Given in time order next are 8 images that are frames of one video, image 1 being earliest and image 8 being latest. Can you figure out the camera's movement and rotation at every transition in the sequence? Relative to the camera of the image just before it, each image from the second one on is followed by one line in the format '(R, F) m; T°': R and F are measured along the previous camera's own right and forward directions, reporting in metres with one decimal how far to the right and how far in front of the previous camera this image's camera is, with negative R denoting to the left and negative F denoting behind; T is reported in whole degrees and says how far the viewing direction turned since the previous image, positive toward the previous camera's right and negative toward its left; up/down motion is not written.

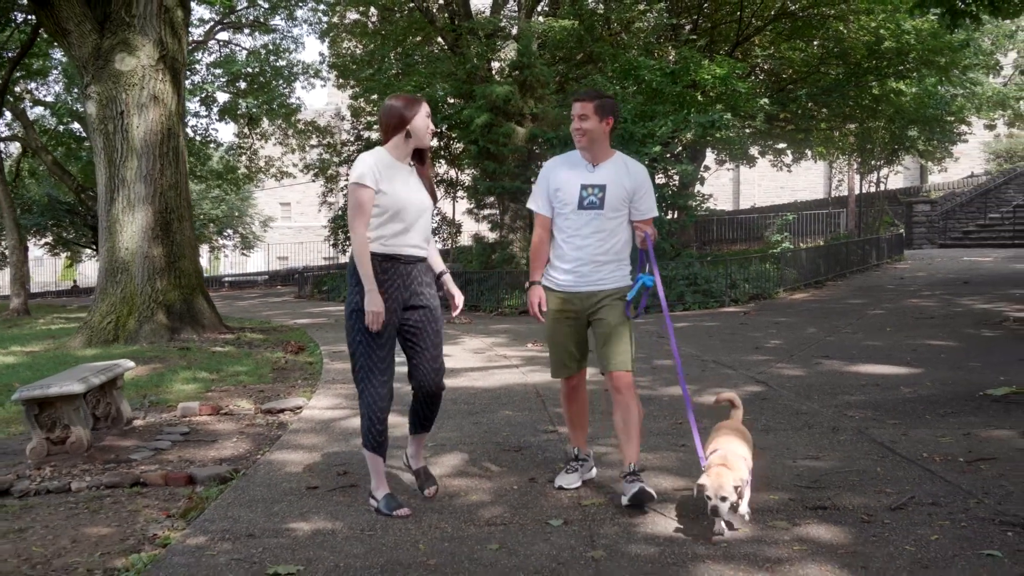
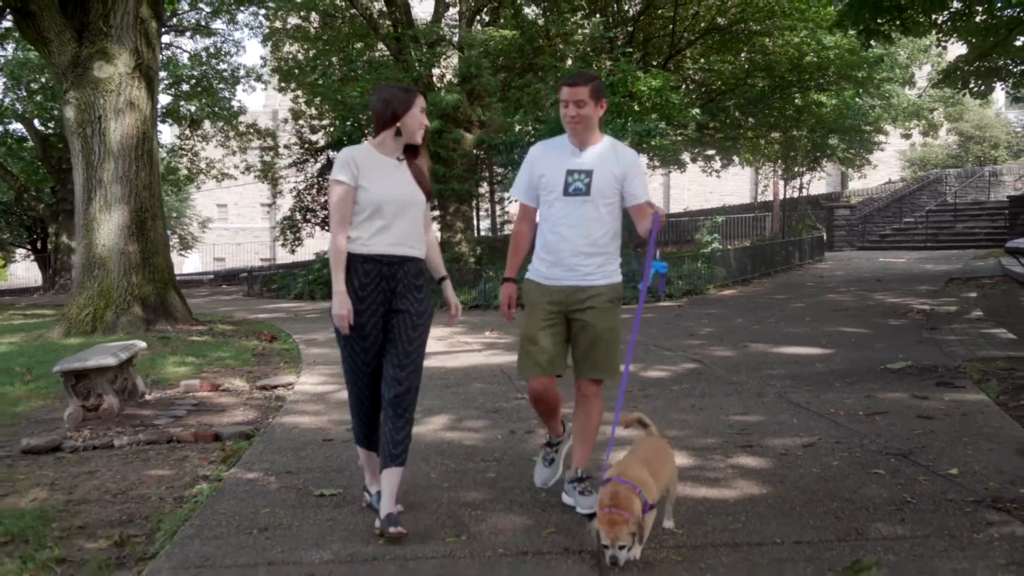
(-0.2, -0.9) m; +3°
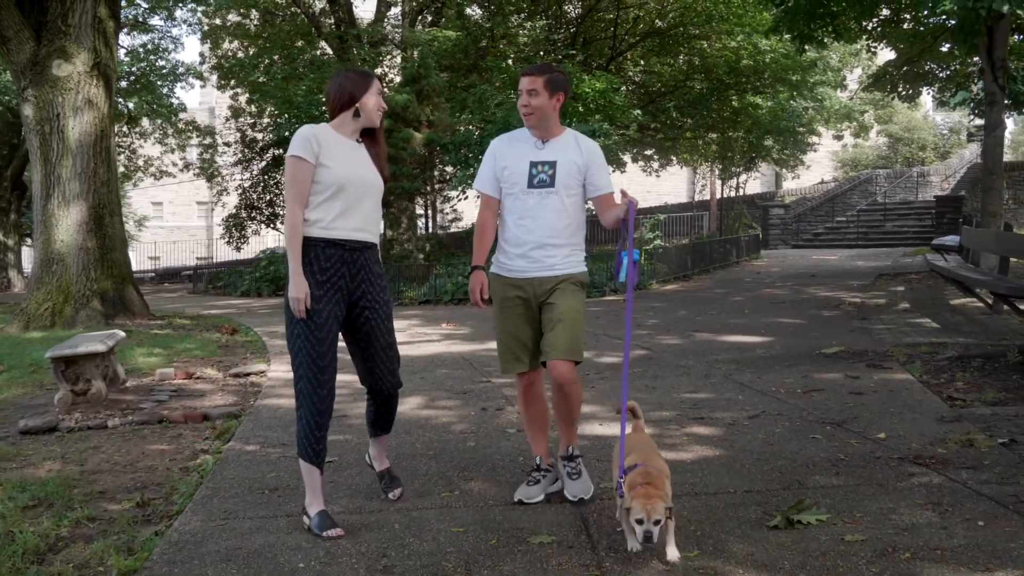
(-0.2, -0.4) m; +3°
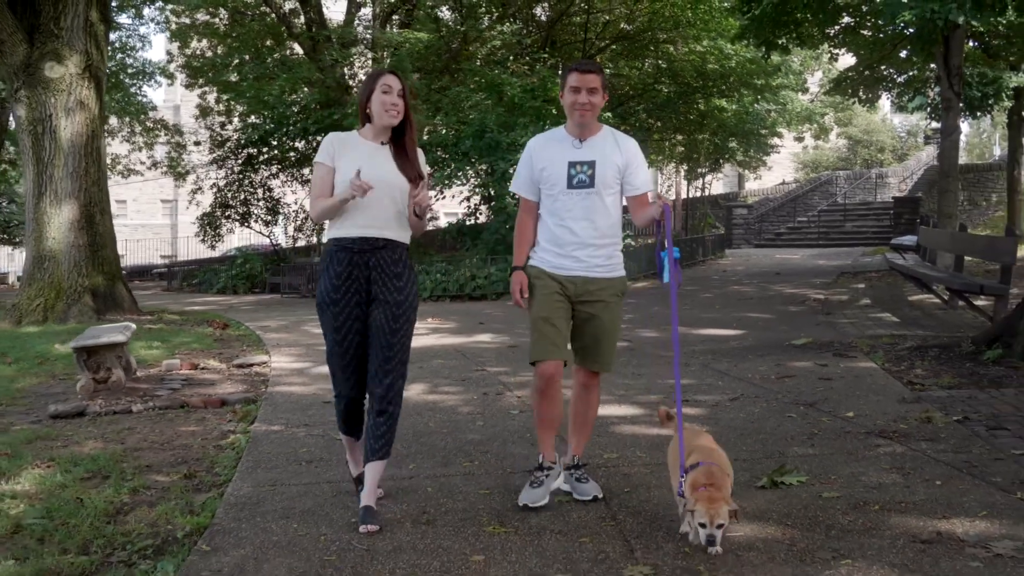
(-0.2, -0.5) m; +2°
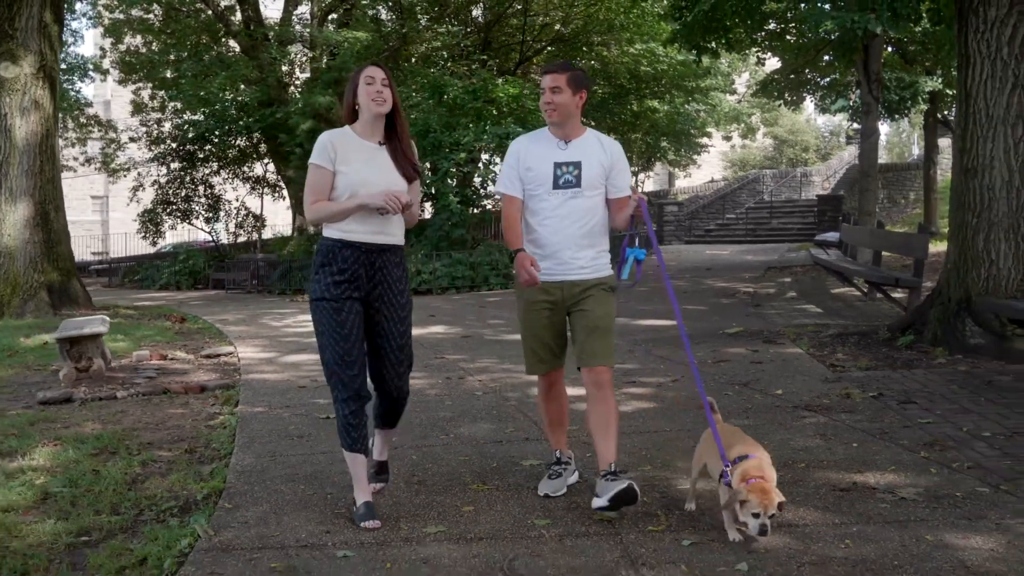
(-0.2, -0.5) m; +3°
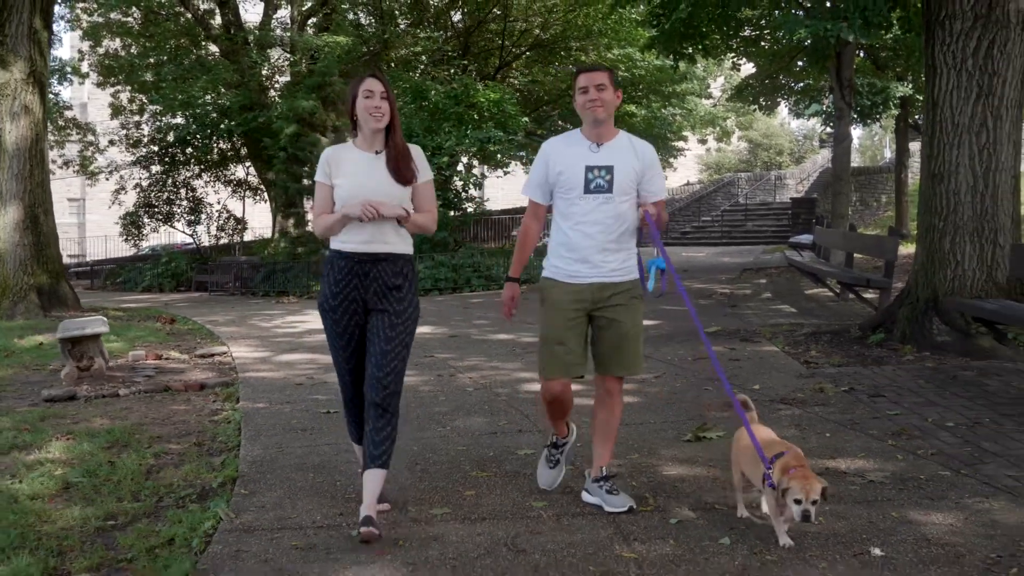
(-0.1, -0.3) m; +1°
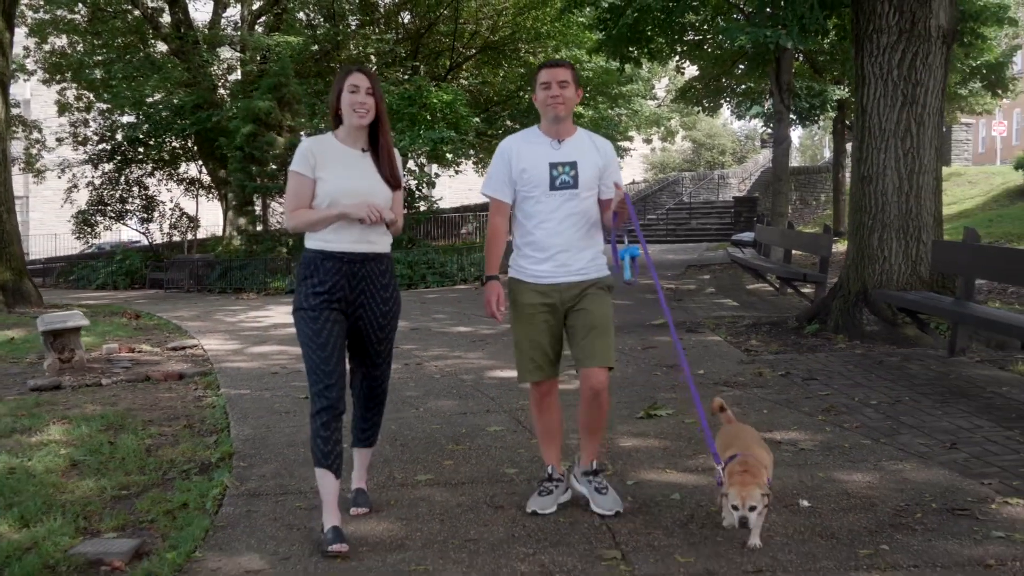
(-0.1, -0.5) m; +3°
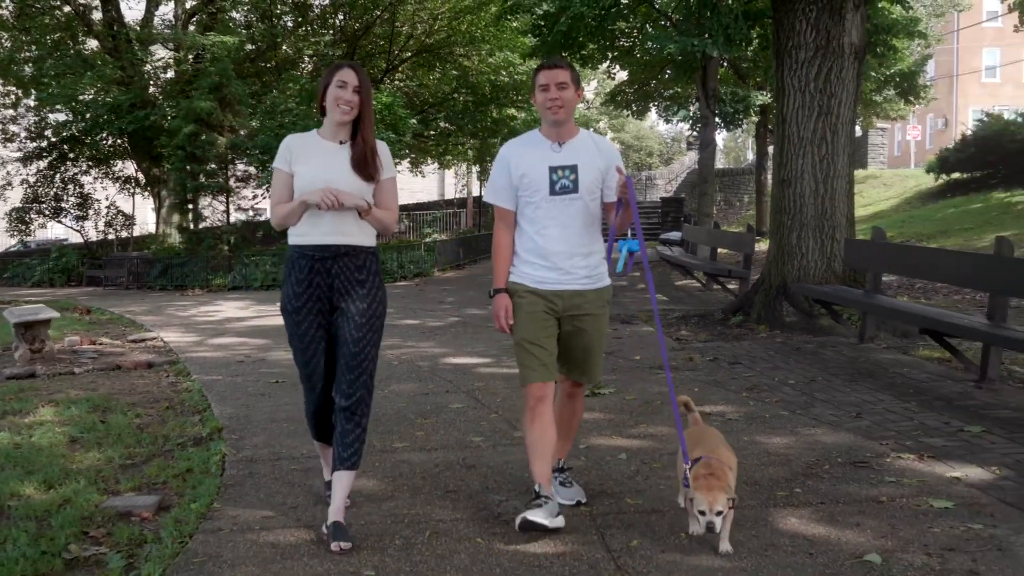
(-0.2, -0.6) m; +4°
